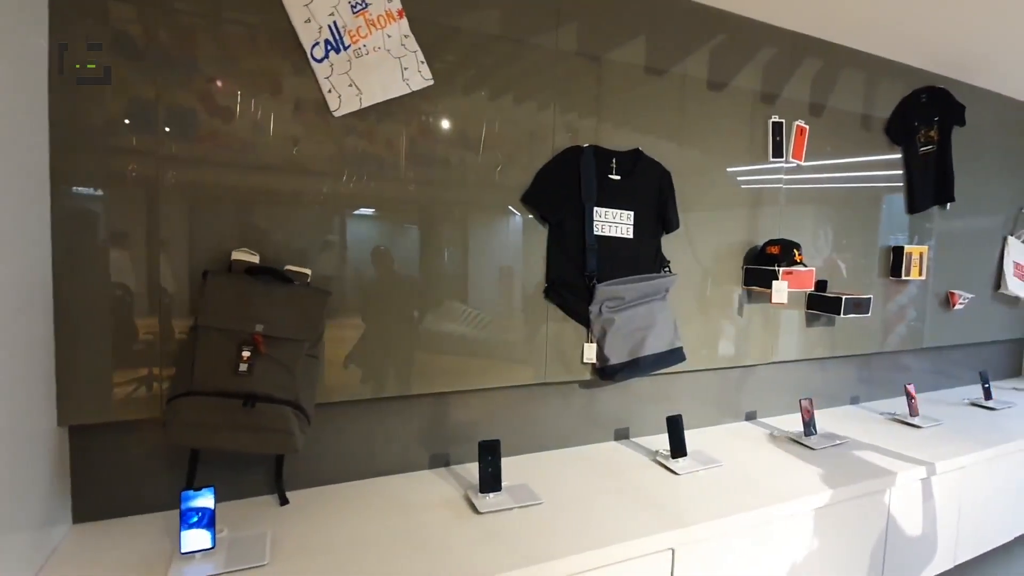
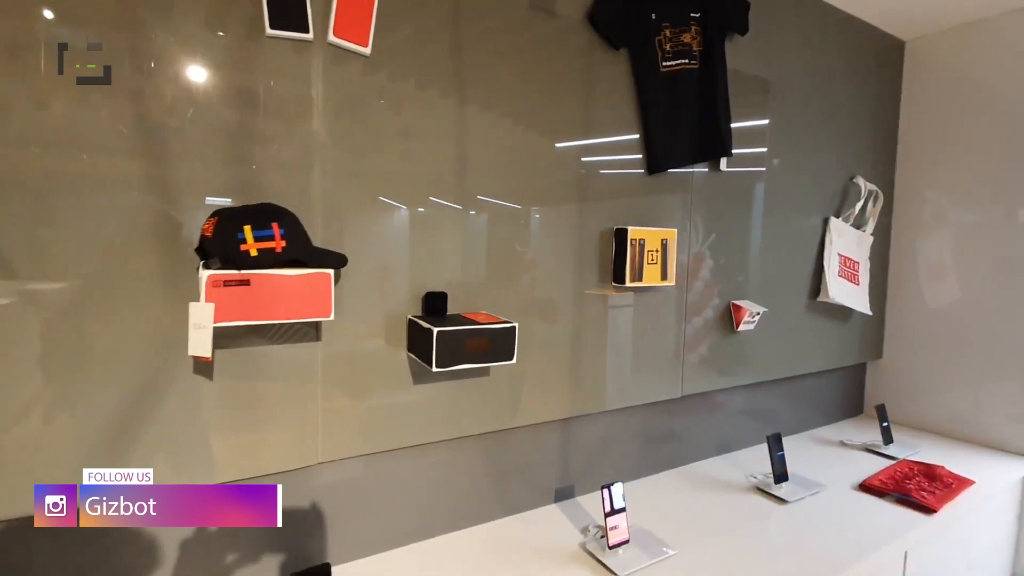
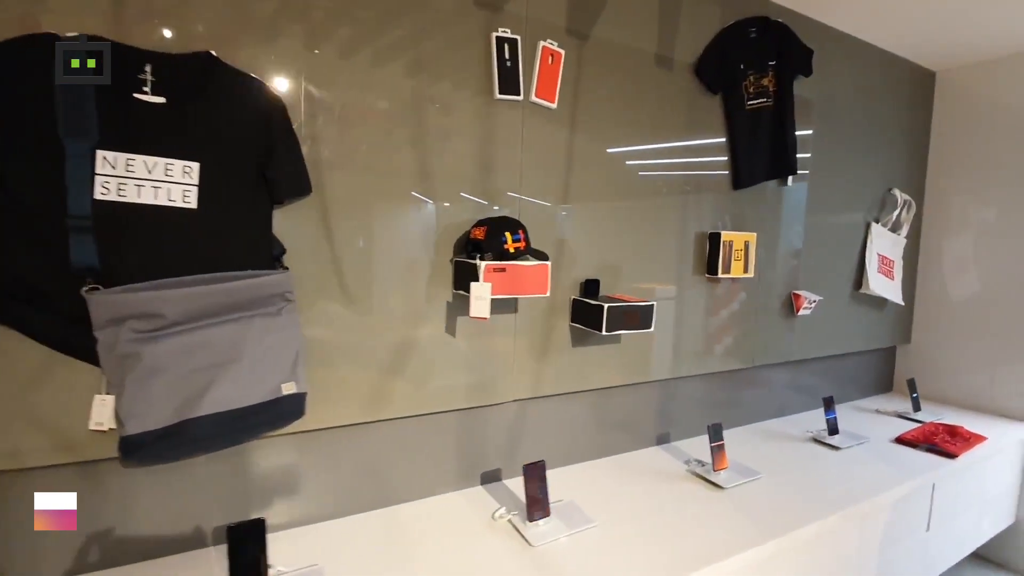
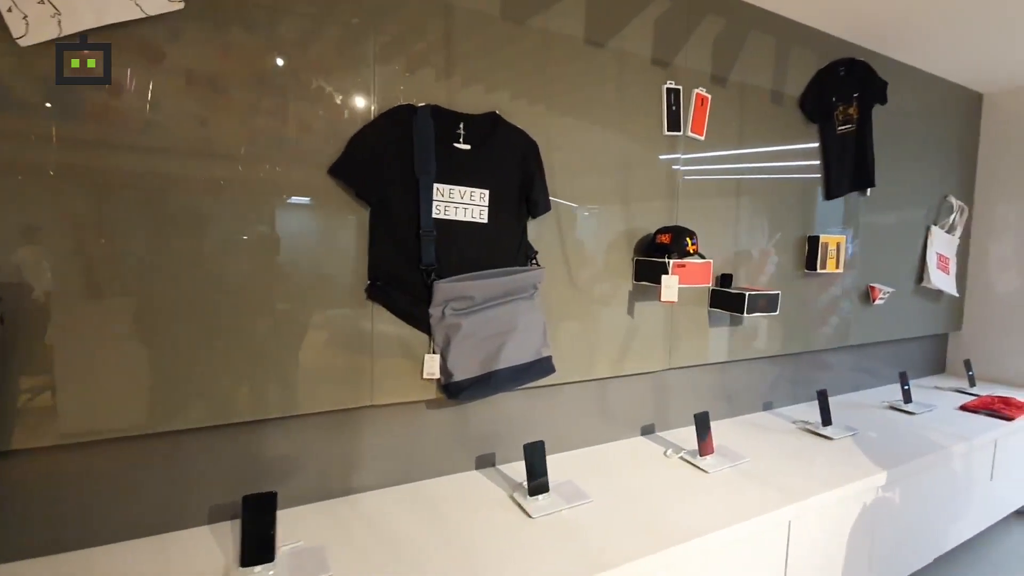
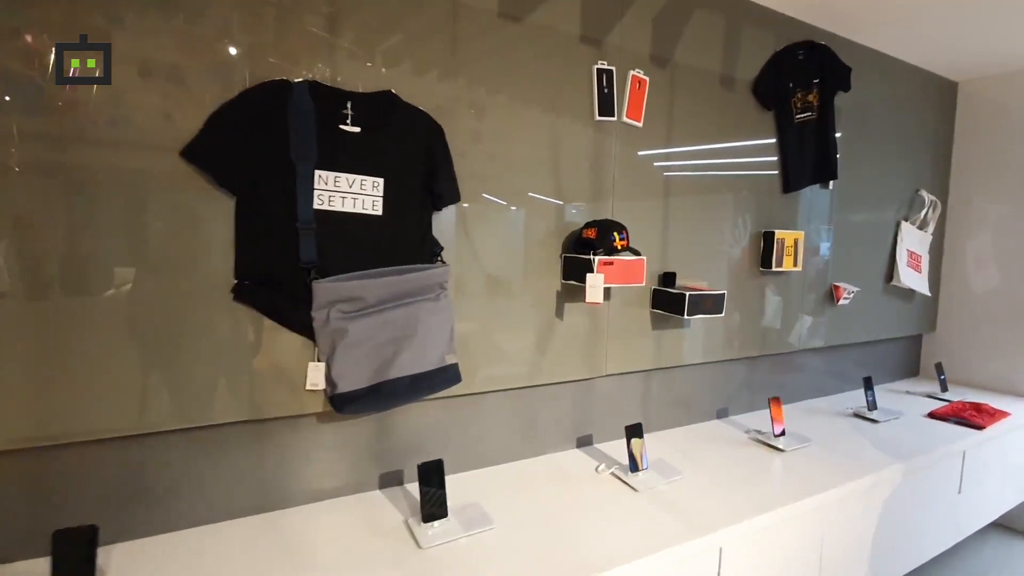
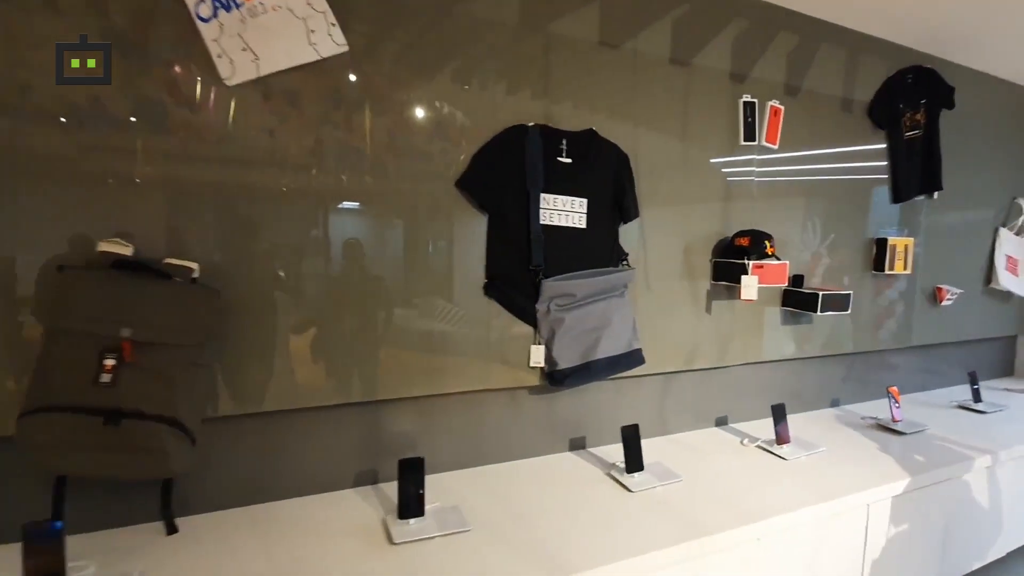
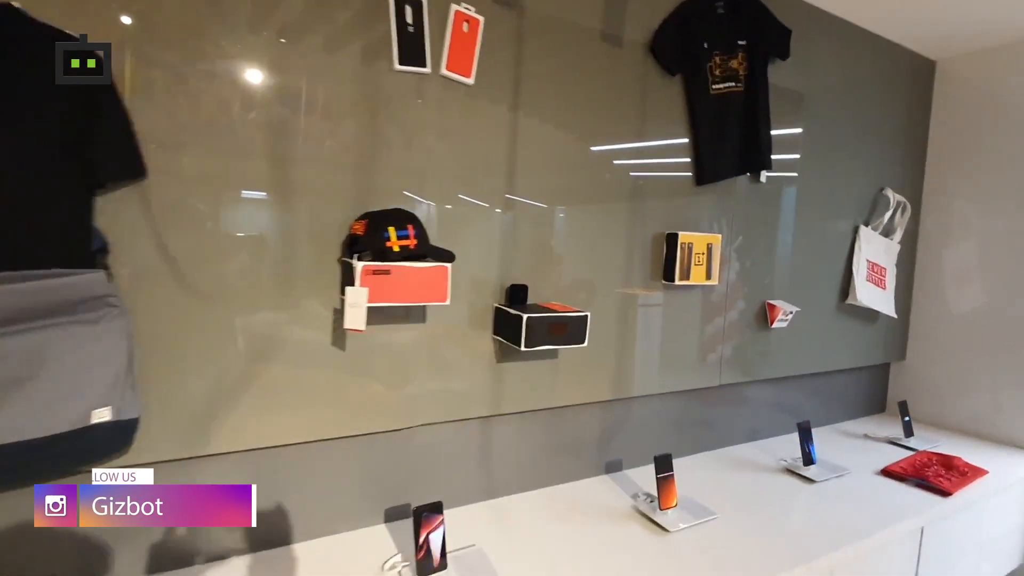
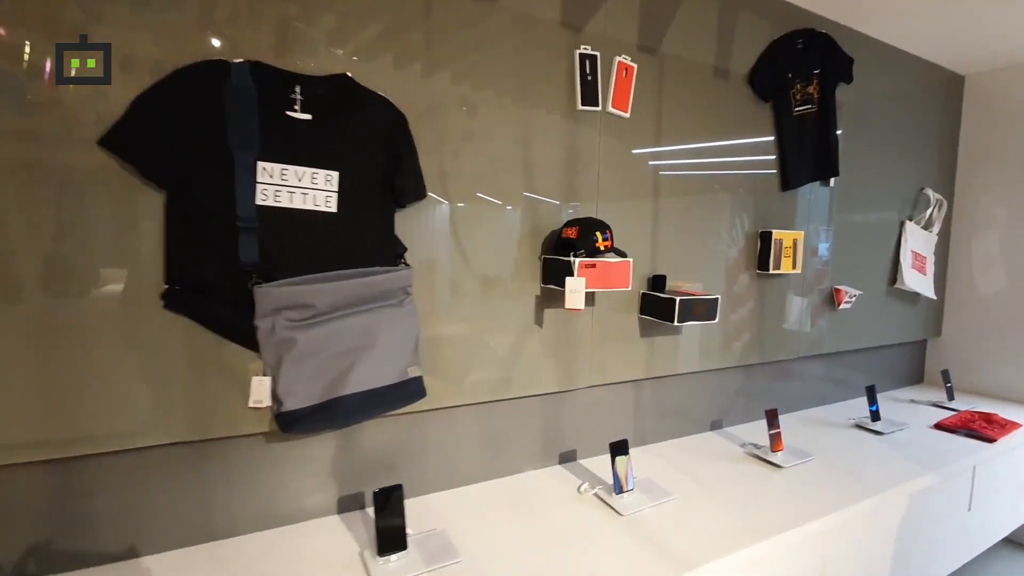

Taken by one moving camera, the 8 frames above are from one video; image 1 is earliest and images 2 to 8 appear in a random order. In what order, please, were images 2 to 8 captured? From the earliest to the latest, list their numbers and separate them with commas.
6, 4, 5, 8, 3, 7, 2
